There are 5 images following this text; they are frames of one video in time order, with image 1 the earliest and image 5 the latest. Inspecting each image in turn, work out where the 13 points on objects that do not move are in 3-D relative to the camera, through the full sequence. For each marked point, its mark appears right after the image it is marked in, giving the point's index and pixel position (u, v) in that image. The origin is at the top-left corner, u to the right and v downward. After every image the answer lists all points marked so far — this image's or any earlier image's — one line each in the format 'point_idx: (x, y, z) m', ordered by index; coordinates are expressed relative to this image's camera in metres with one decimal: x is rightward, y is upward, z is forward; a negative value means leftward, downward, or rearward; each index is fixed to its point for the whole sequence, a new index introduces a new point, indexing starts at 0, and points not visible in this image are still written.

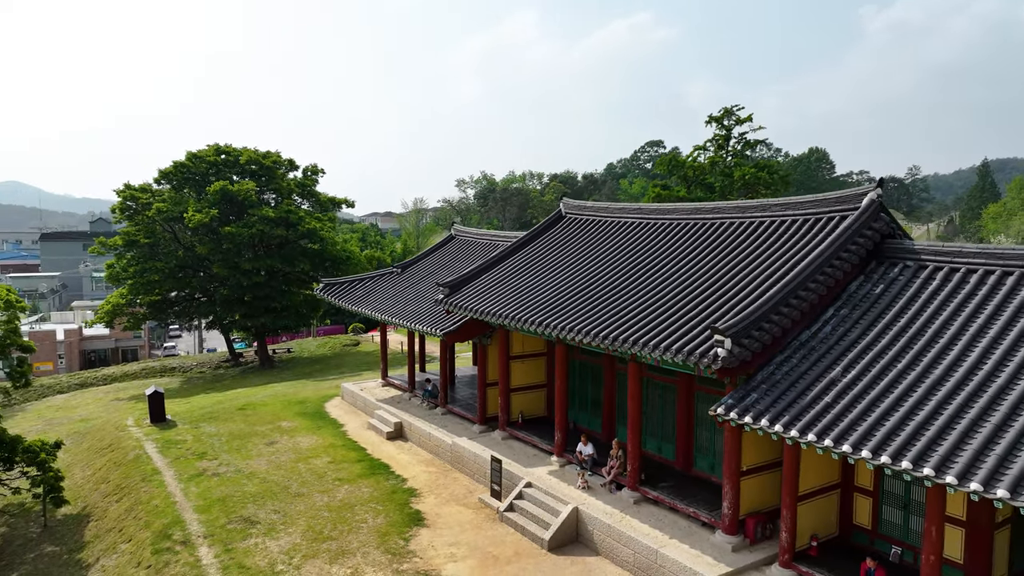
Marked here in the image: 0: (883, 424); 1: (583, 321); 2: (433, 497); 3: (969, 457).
0: (+4.0, -1.5, +7.6) m
1: (+1.1, -0.5, +11.2) m
2: (-1.5, -4.0, +13.6) m
3: (+4.3, -1.6, +6.8) m
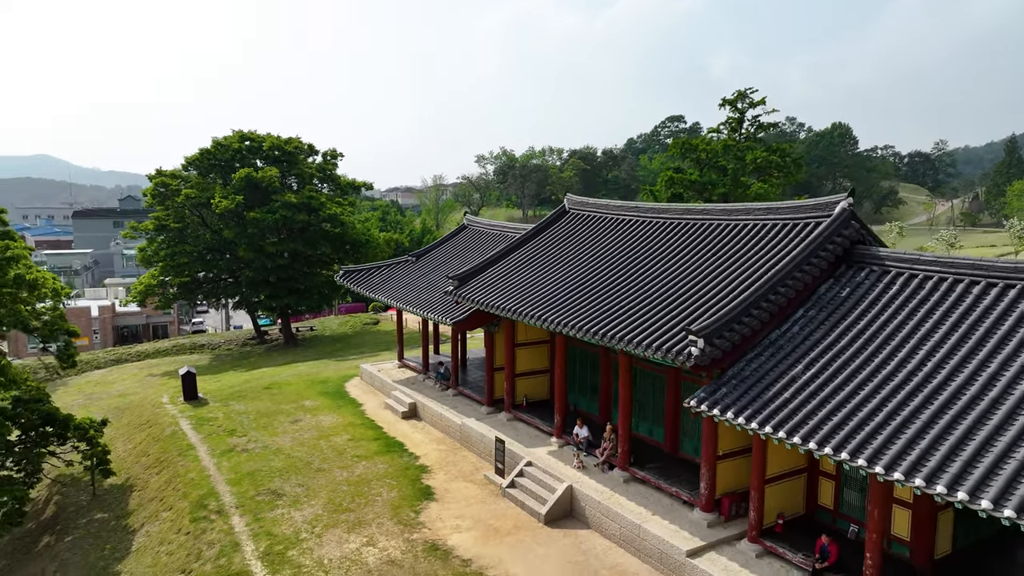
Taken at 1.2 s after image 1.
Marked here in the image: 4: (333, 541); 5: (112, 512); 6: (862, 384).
0: (+3.8, -1.6, +8.6) m
1: (+1.1, -0.5, +12.2) m
2: (-1.4, -3.8, +14.8) m
3: (+4.2, -1.7, +7.7) m
4: (-3.0, -4.2, +11.8) m
5: (-8.4, -4.7, +14.9) m
6: (+4.4, -1.2, +9.0) m
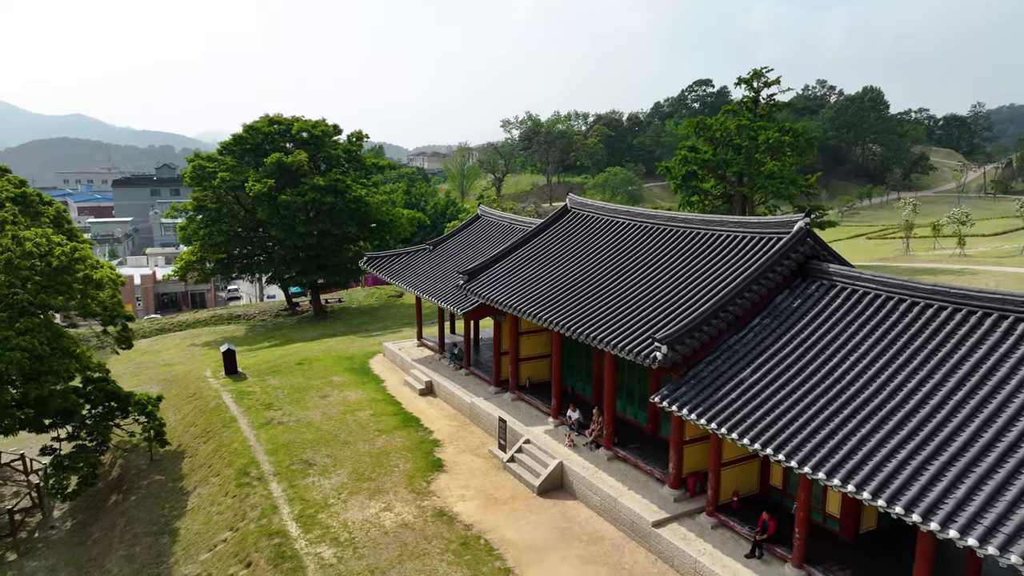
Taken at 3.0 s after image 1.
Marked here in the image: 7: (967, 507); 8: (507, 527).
0: (+3.7, -1.9, +10.3) m
1: (+1.1, -0.6, +14.0) m
2: (-1.4, -3.8, +16.8) m
3: (+3.9, -2.1, +9.4) m
4: (-3.1, -4.3, +13.9) m
5: (-8.4, -4.5, +17.3) m
6: (+4.3, -1.5, +10.6) m
7: (+4.9, -2.4, +7.7) m
8: (-0.1, -4.4, +13.2) m
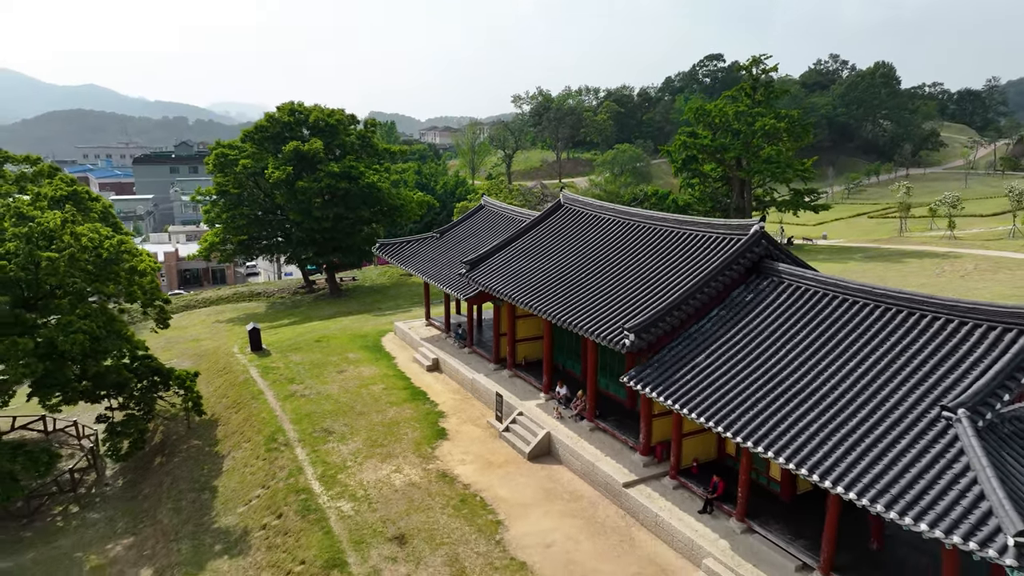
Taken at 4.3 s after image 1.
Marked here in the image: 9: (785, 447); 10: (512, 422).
0: (+3.4, -1.9, +12.3) m
1: (+0.9, -0.4, +15.9) m
2: (-1.5, -3.5, +18.9) m
3: (+3.7, -2.1, +11.4) m
4: (-3.2, -4.1, +16.1) m
5: (-8.5, -4.2, +19.6) m
6: (+4.1, -1.5, +12.6) m
7: (+4.7, -2.5, +9.7) m
8: (-0.3, -4.3, +15.3) m
9: (+4.1, -2.4, +10.5) m
10: (0.0, -3.4, +17.8) m
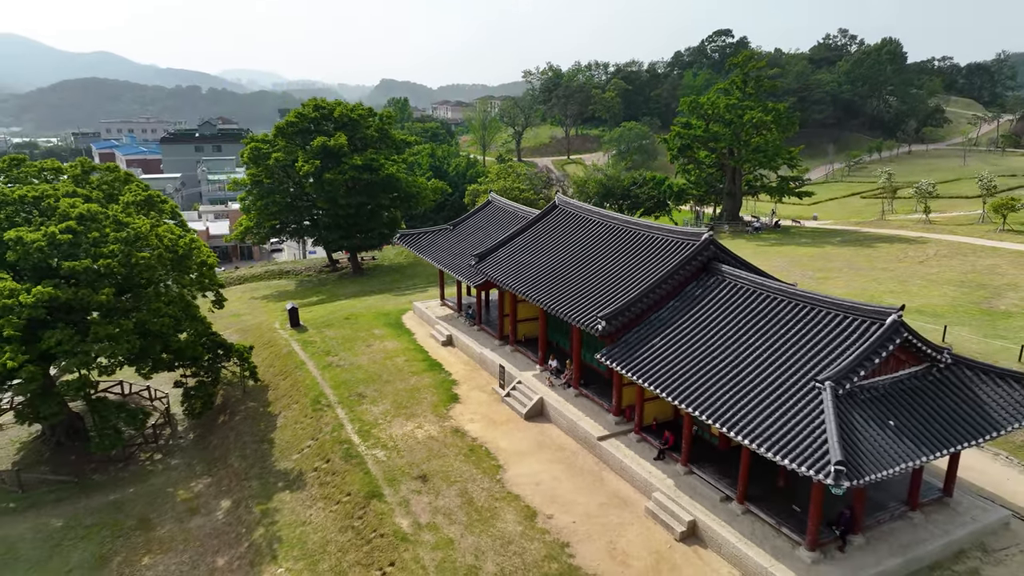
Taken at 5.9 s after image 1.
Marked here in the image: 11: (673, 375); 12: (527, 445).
0: (+3.4, -1.9, +16.0) m
1: (+0.9, -0.2, +19.7) m
2: (-1.5, -3.1, +22.8) m
3: (+3.6, -2.1, +15.2) m
4: (-3.2, -3.9, +20.1) m
5: (-8.4, -3.8, +23.6) m
6: (+4.0, -1.5, +16.3) m
7: (+4.5, -2.6, +13.5) m
8: (-0.3, -4.1, +19.3) m
9: (+3.9, -2.4, +14.3) m
10: (0.0, -3.1, +21.7) m
11: (+3.6, -2.0, +15.7) m
12: (+0.4, -4.2, +18.9) m
